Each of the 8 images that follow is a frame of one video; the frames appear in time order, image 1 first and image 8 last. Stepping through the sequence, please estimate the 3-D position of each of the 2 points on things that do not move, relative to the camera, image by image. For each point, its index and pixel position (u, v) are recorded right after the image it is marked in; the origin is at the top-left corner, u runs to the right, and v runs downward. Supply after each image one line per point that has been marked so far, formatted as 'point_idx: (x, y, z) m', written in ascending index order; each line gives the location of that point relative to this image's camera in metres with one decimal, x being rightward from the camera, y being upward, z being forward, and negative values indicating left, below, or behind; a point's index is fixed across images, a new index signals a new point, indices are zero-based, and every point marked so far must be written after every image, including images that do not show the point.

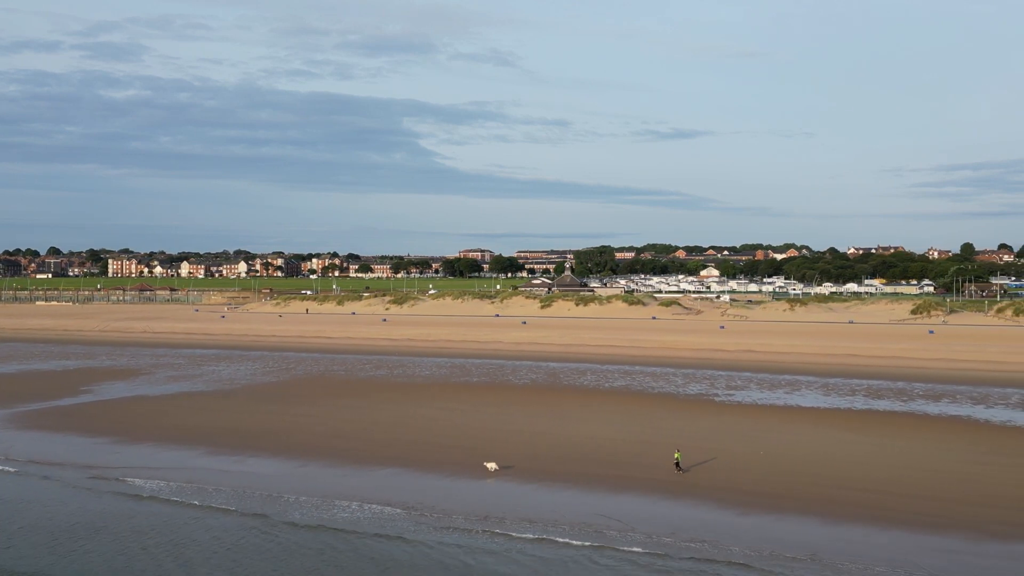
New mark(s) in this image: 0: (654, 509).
0: (+1.6, -3.0, +10.6) m
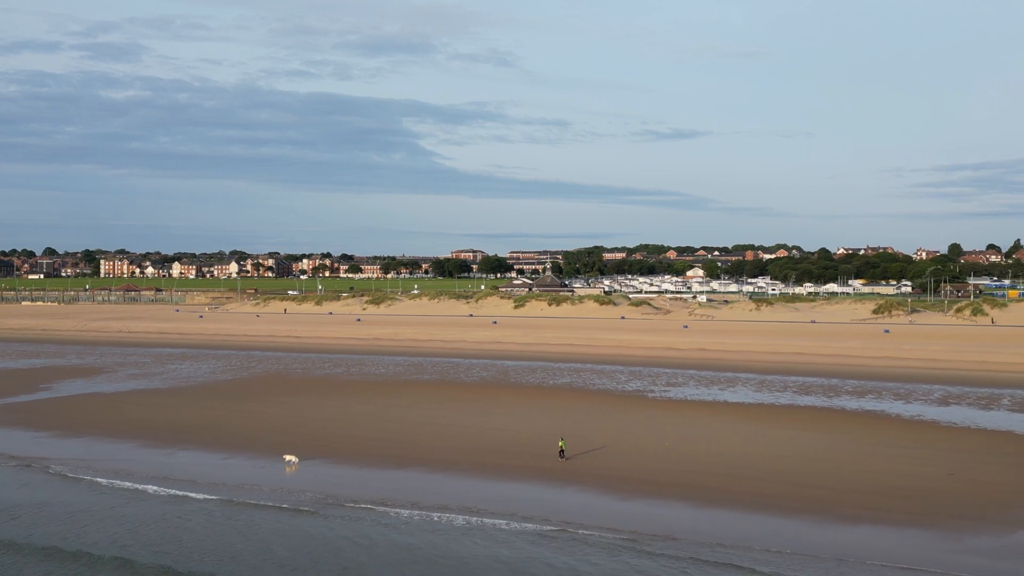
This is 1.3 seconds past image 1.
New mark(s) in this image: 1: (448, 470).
0: (+0.2, -3.0, +11.3) m
1: (-1.2, -2.9, +12.5) m
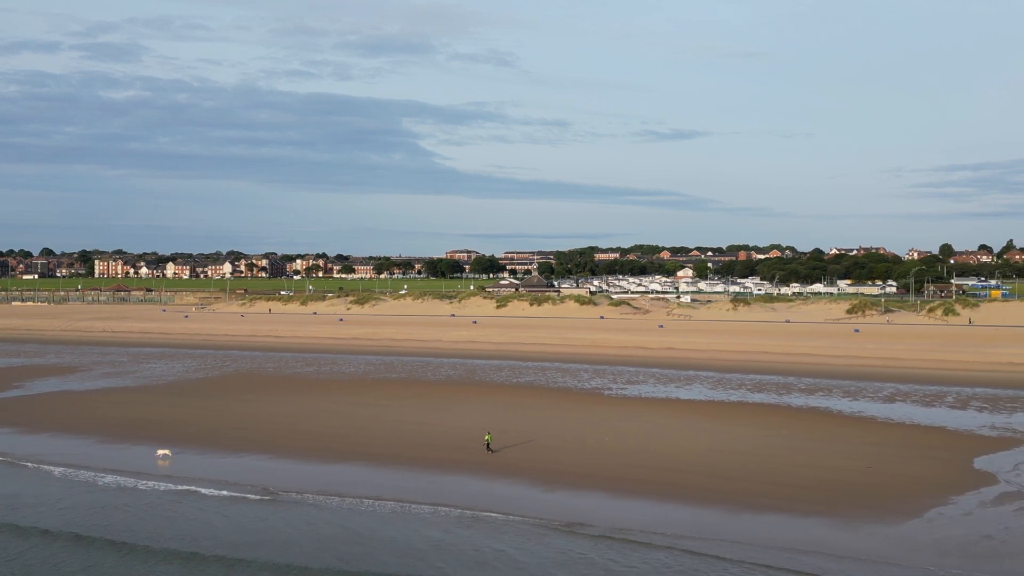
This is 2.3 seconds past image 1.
0: (-0.8, -3.0, +11.7) m
1: (-2.2, -2.9, +13.0) m
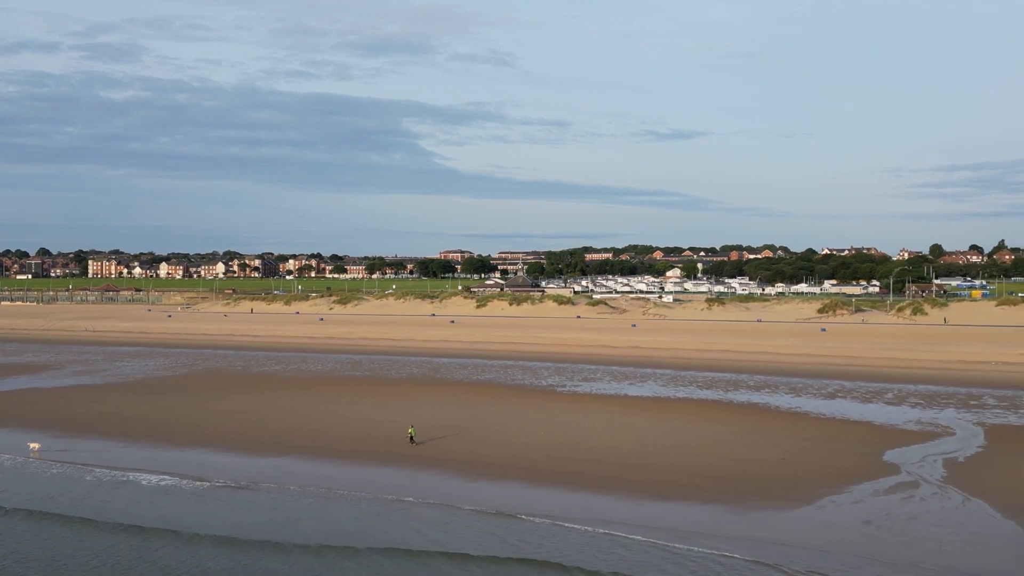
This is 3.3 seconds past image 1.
0: (-1.9, -3.0, +12.2) m
1: (-3.3, -2.9, +13.5) m
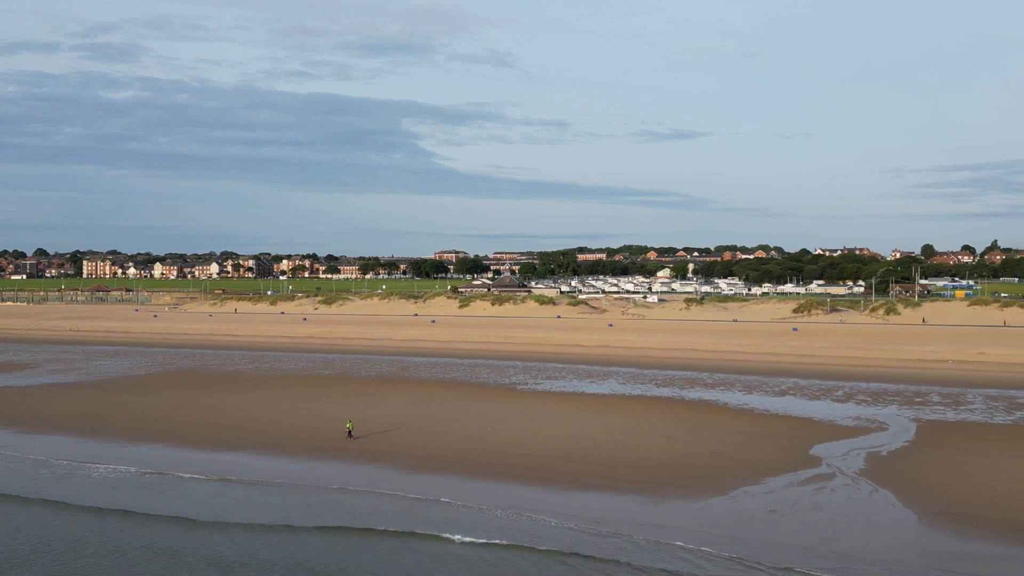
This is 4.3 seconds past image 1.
0: (-2.9, -3.0, +12.7) m
1: (-4.3, -2.9, +14.0) m
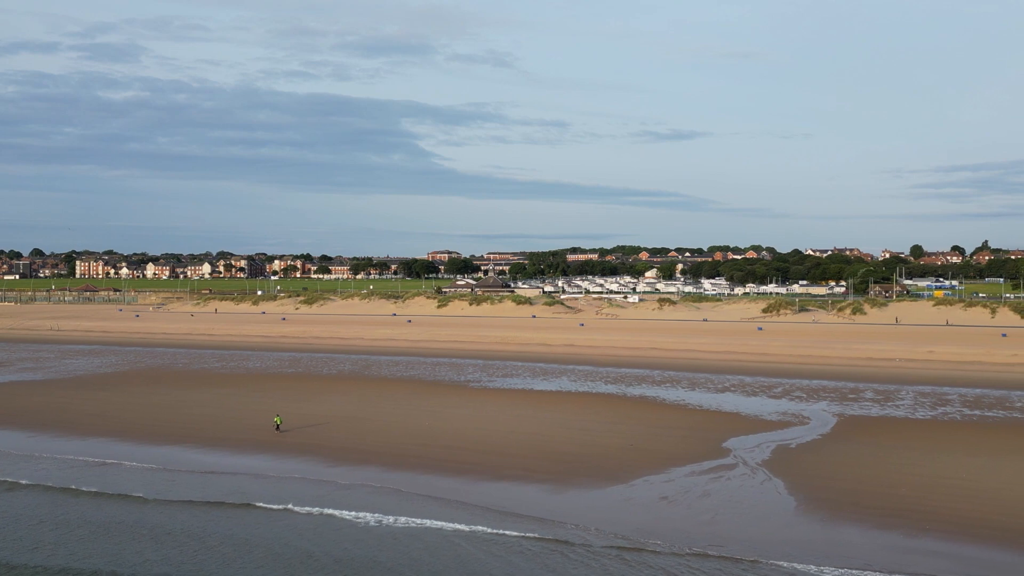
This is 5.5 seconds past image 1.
0: (-4.1, -3.0, +13.3) m
1: (-5.6, -2.9, +14.6) m
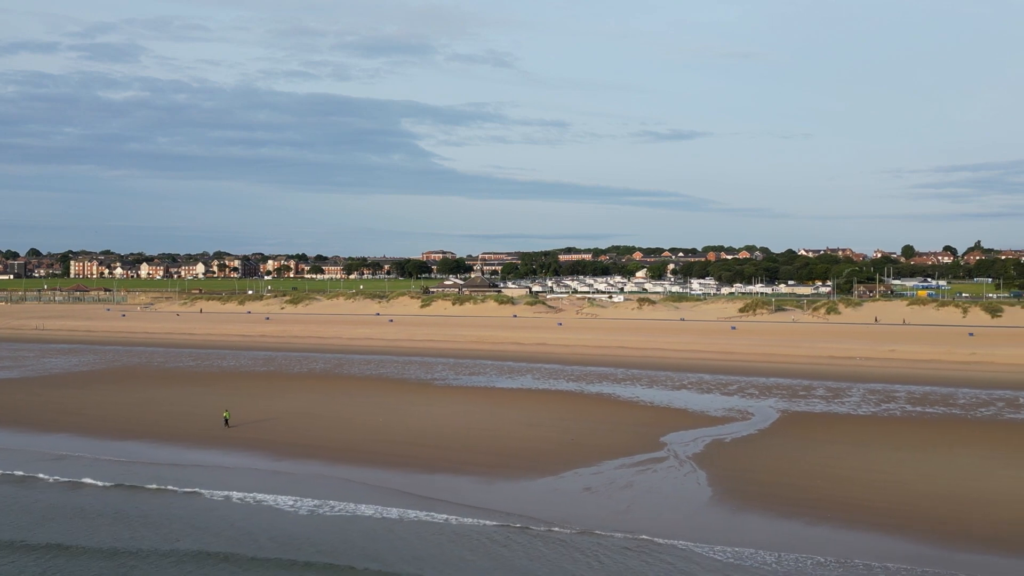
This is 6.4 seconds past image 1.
0: (-5.1, -3.0, +13.7) m
1: (-6.6, -2.9, +15.0) m
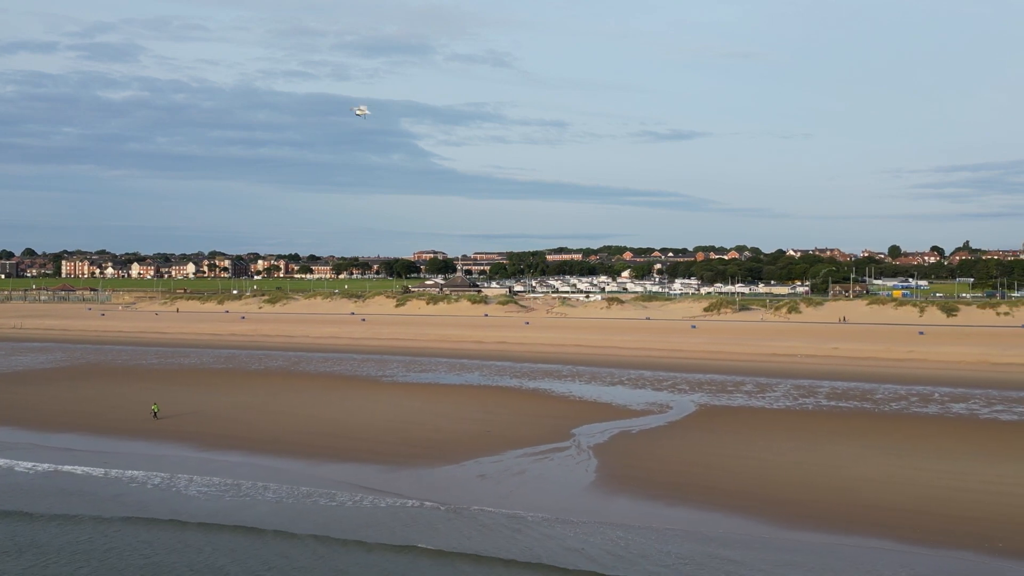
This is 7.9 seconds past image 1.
0: (-6.7, -2.9, +14.5) m
1: (-8.1, -2.9, +15.8) m
